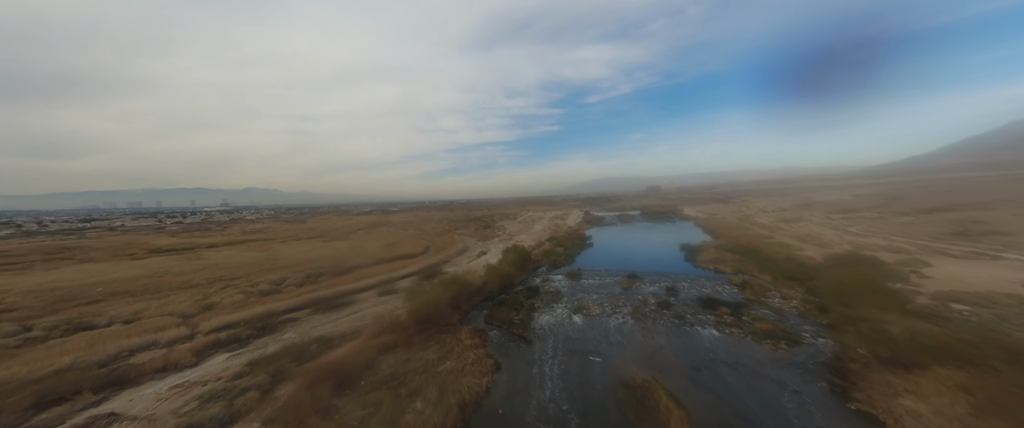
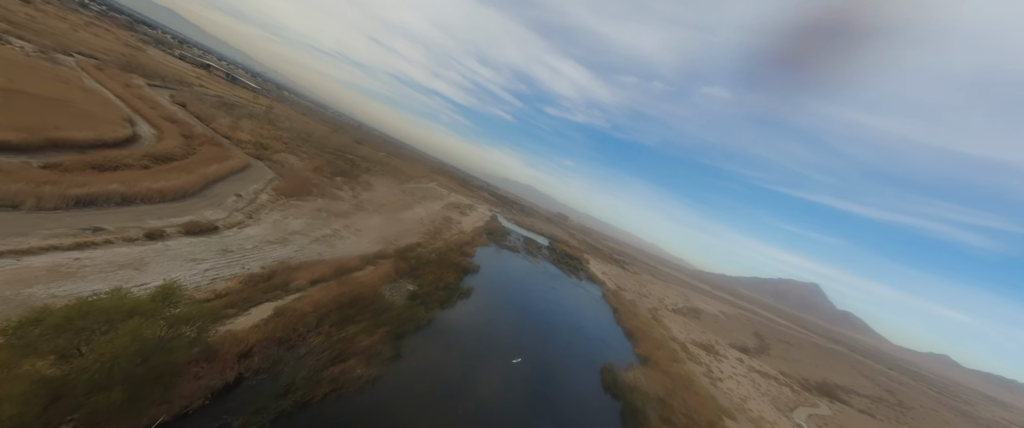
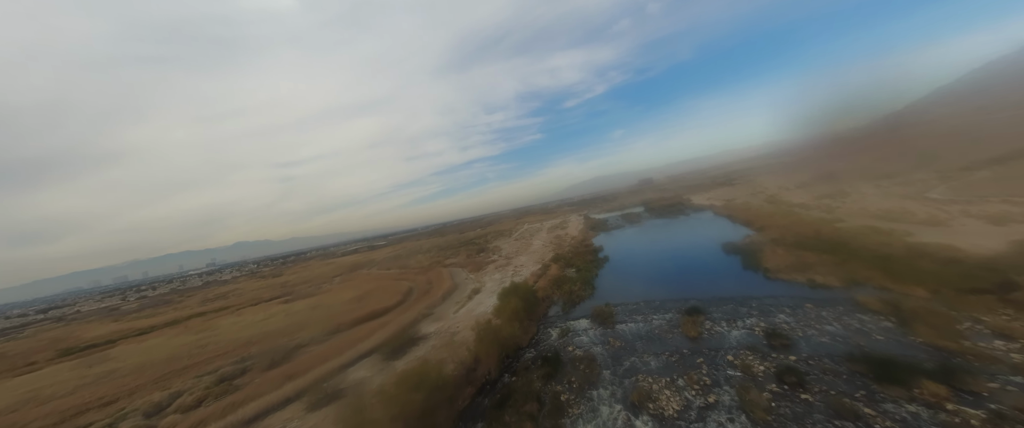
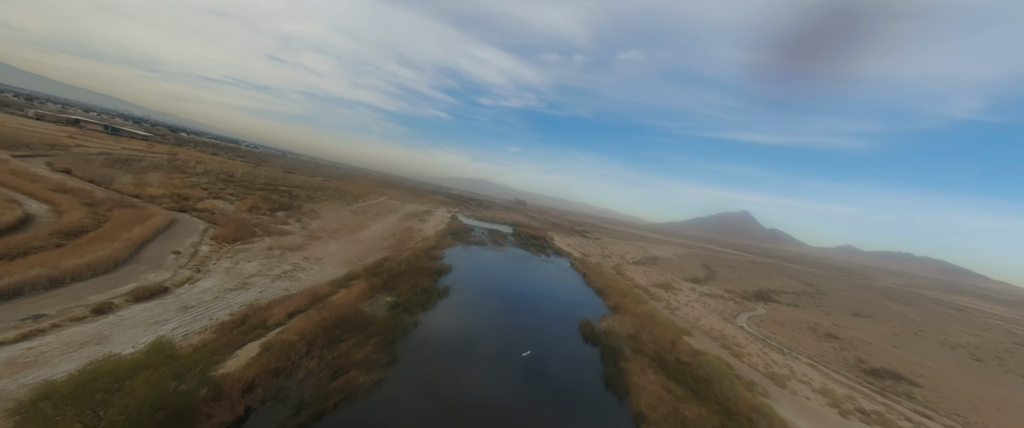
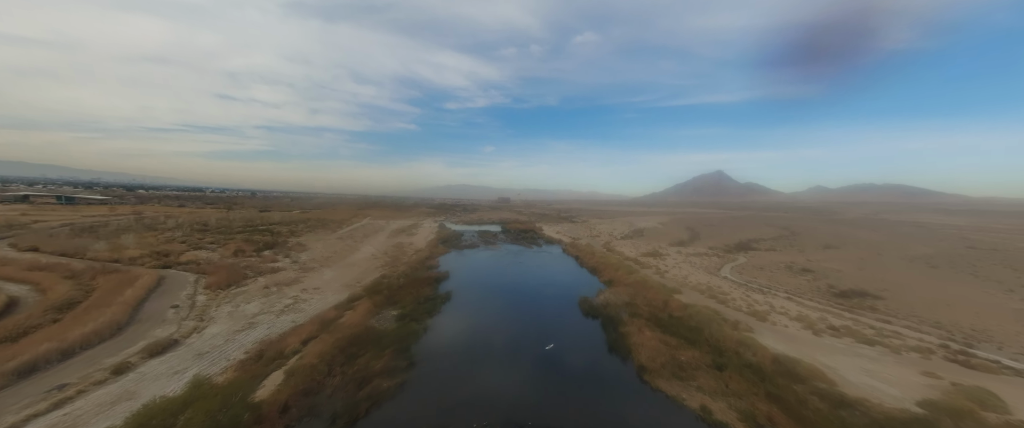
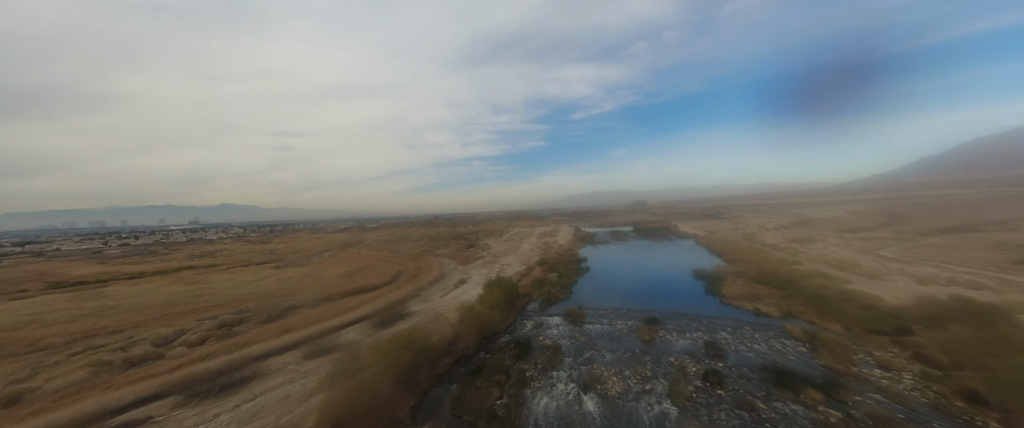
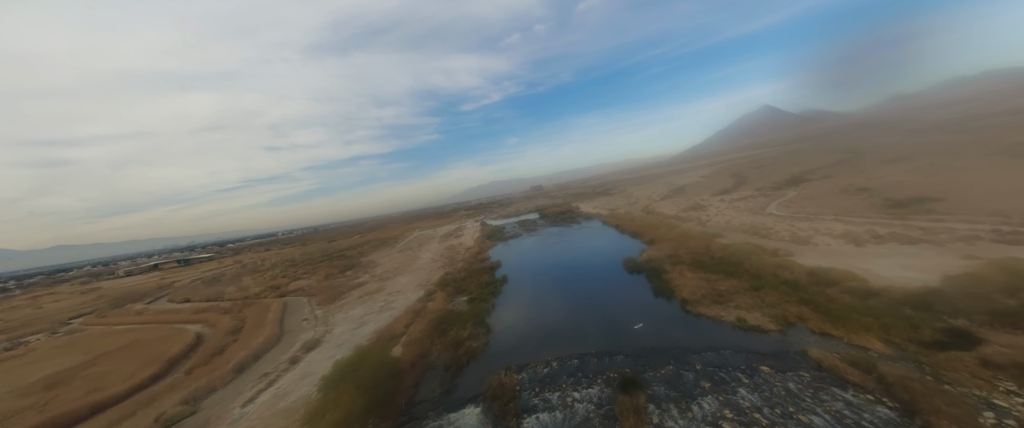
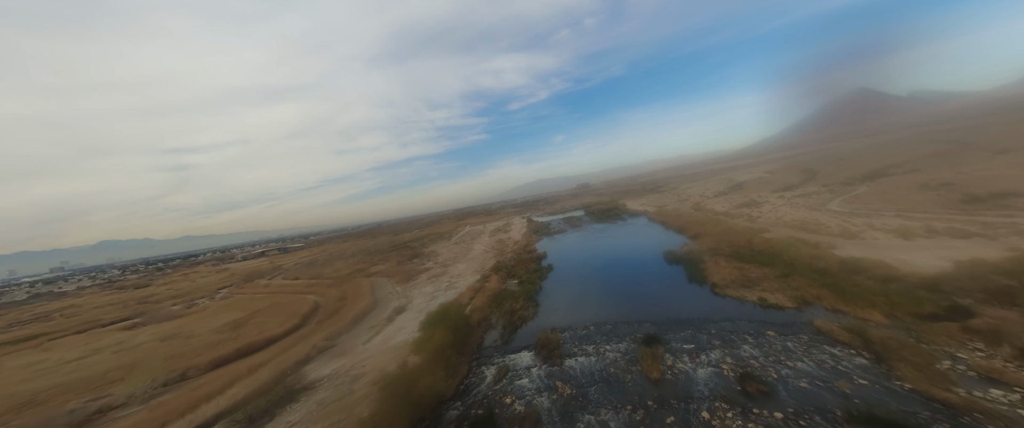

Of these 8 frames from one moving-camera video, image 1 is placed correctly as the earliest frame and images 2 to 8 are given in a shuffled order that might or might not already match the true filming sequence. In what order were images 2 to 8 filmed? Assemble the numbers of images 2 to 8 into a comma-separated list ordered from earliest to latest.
6, 3, 8, 7, 5, 4, 2
